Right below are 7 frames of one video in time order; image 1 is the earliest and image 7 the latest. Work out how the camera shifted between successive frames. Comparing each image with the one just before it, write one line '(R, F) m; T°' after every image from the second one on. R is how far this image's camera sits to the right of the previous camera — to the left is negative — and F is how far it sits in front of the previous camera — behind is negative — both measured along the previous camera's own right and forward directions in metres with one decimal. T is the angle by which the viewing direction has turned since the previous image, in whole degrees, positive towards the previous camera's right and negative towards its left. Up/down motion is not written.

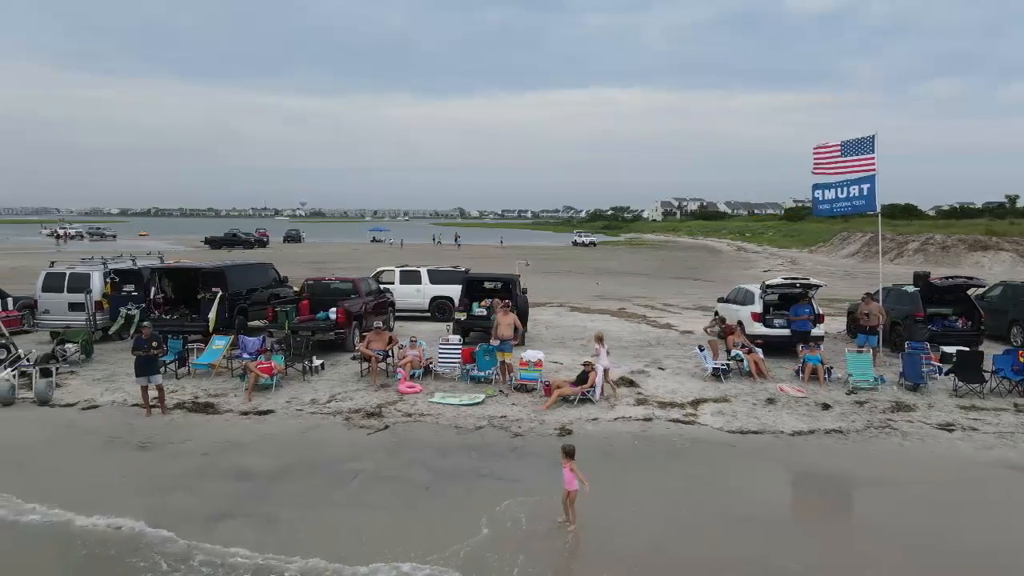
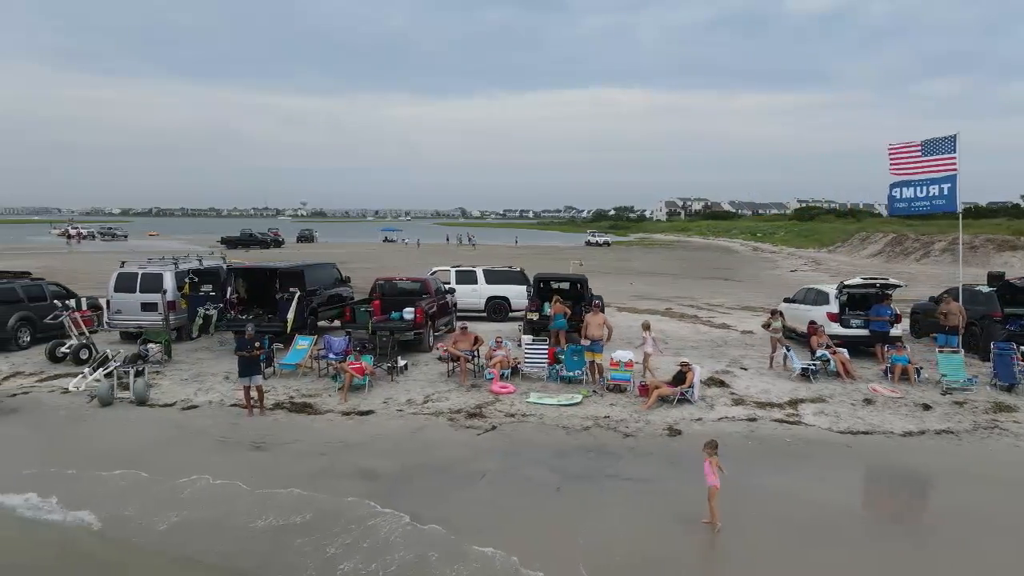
(-1.2, 0.0) m; 0°
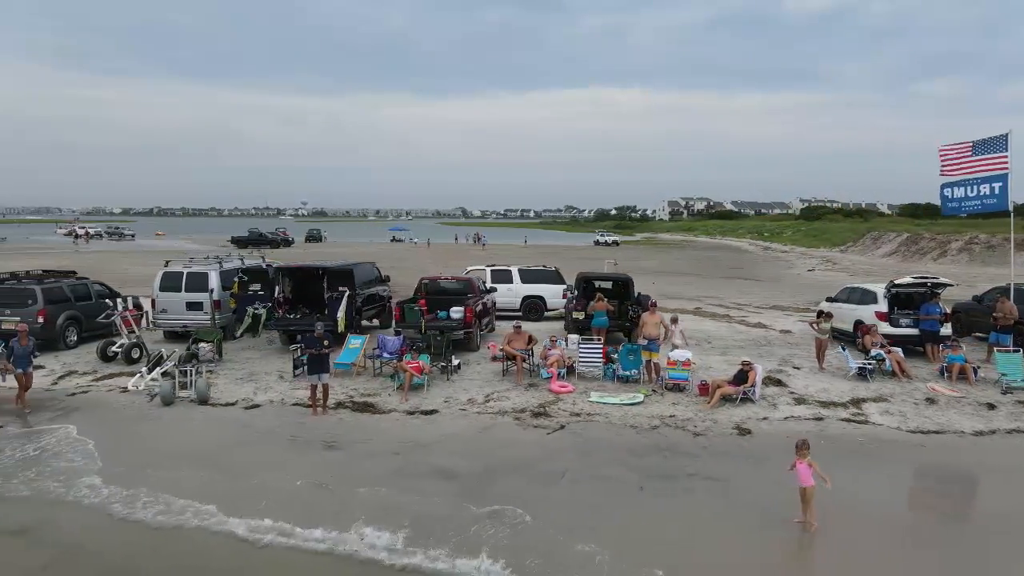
(-0.7, 0.0) m; 0°
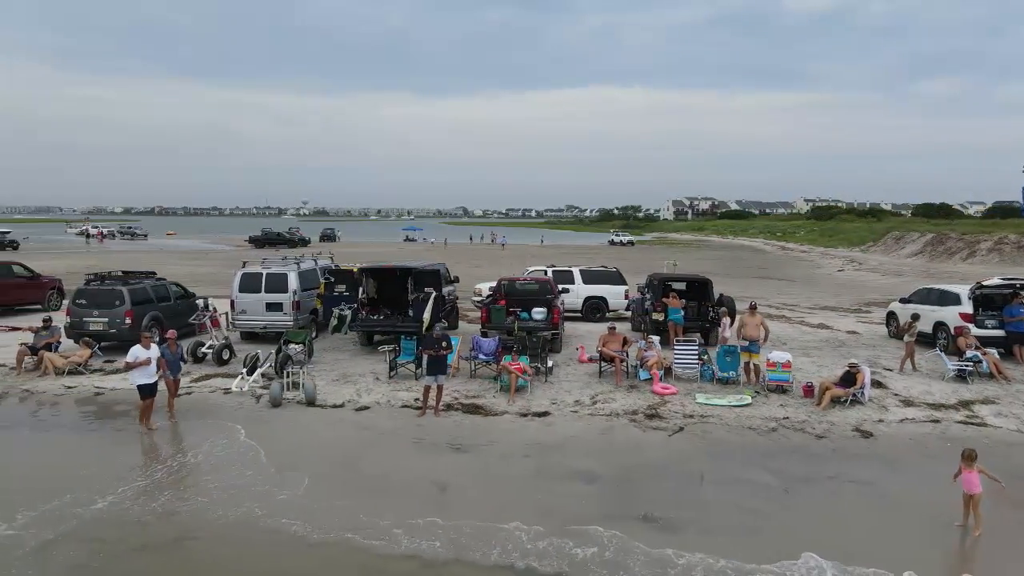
(-1.3, 0.0) m; 0°
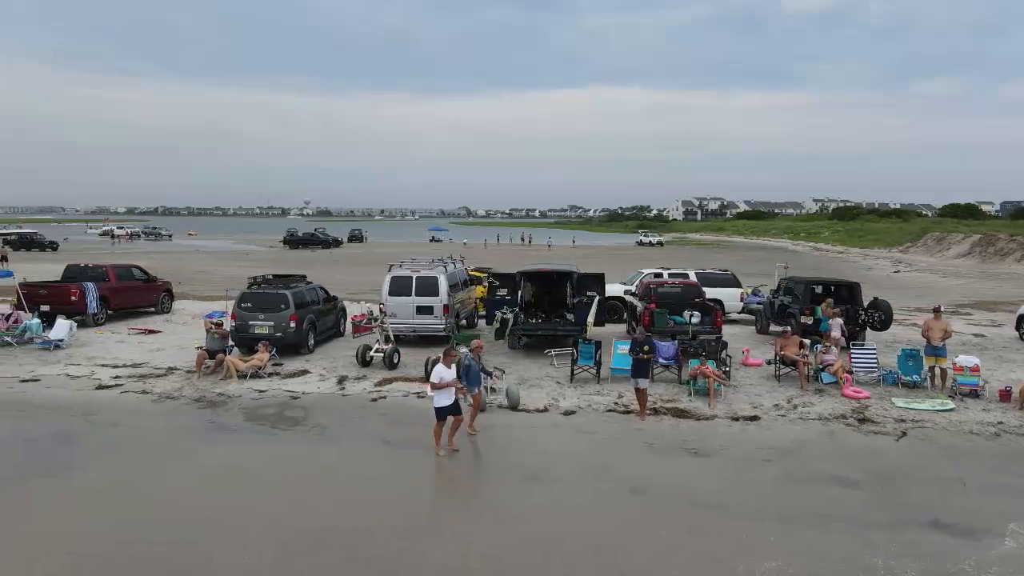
(-2.5, 0.0) m; 0°
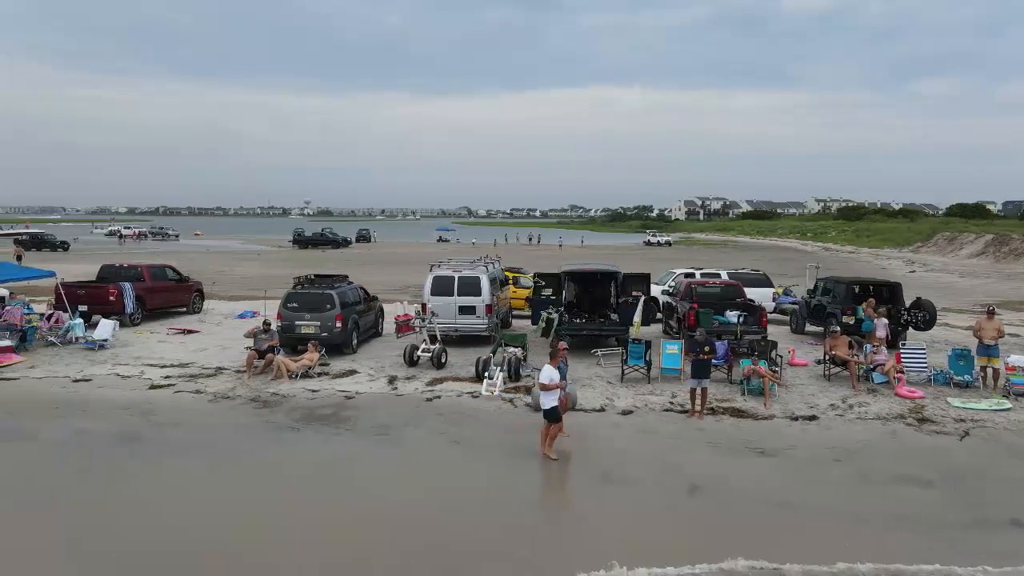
(-0.7, 0.0) m; 0°
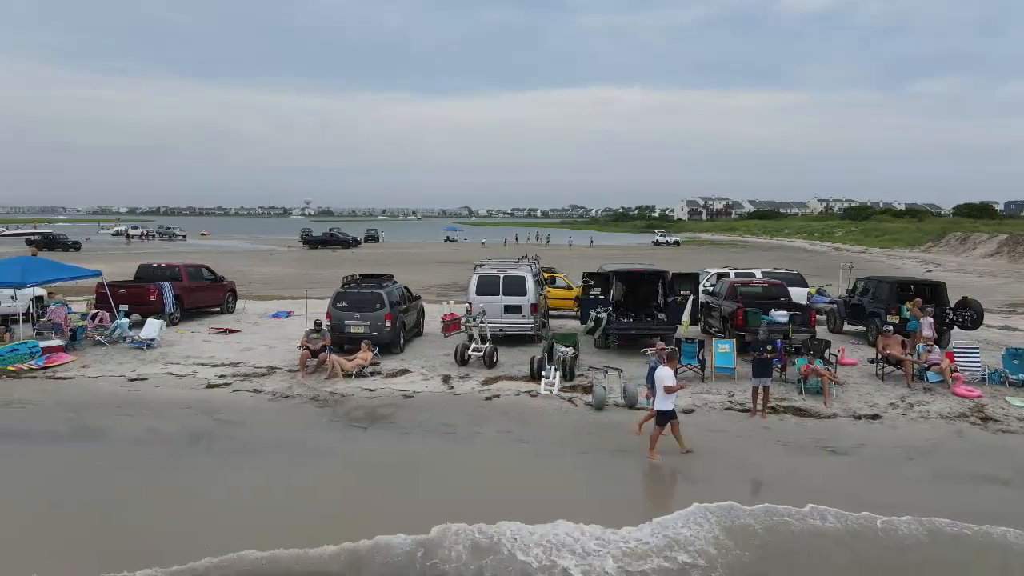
(-0.7, 0.0) m; 0°
